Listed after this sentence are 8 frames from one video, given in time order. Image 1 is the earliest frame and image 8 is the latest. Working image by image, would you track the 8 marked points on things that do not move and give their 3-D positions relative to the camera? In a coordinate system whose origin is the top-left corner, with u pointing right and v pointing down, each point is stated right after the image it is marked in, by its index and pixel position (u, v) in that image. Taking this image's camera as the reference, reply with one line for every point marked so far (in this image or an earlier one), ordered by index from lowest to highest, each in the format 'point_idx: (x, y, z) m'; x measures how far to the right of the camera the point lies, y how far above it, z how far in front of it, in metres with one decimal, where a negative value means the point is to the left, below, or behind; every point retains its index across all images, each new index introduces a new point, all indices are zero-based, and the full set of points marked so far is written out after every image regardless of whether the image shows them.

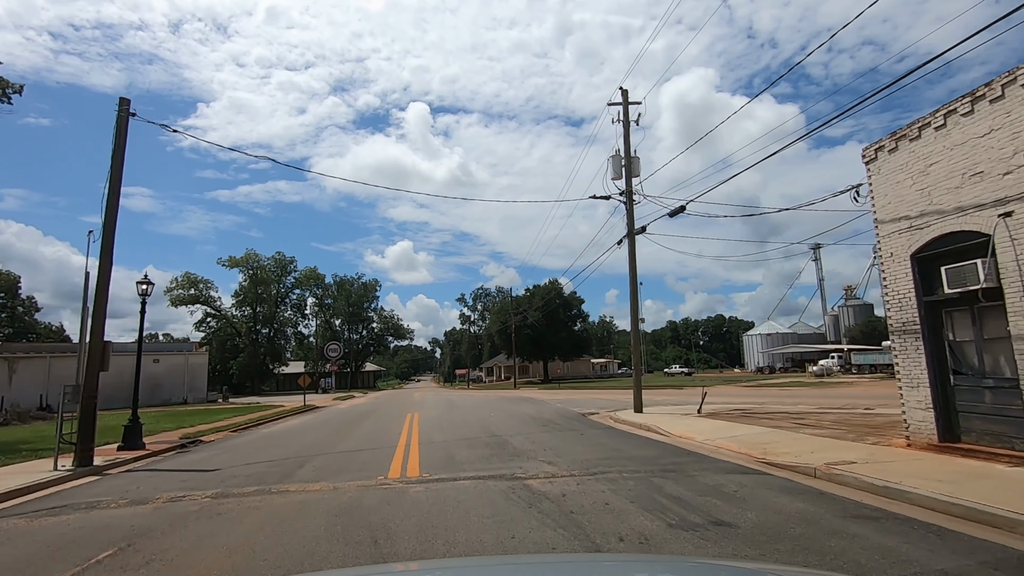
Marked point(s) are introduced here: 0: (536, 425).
0: (+0.8, -4.8, +18.6) m
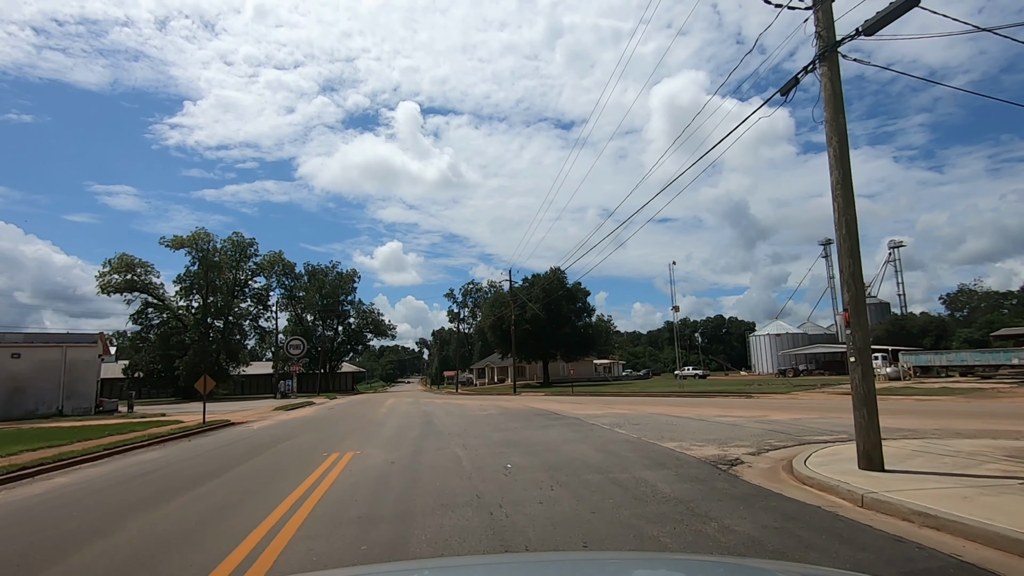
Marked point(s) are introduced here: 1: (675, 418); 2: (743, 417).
0: (+1.7, -2.6, +5.4) m
1: (+5.9, -4.8, +19.6) m
2: (+8.4, -4.7, +19.6) m
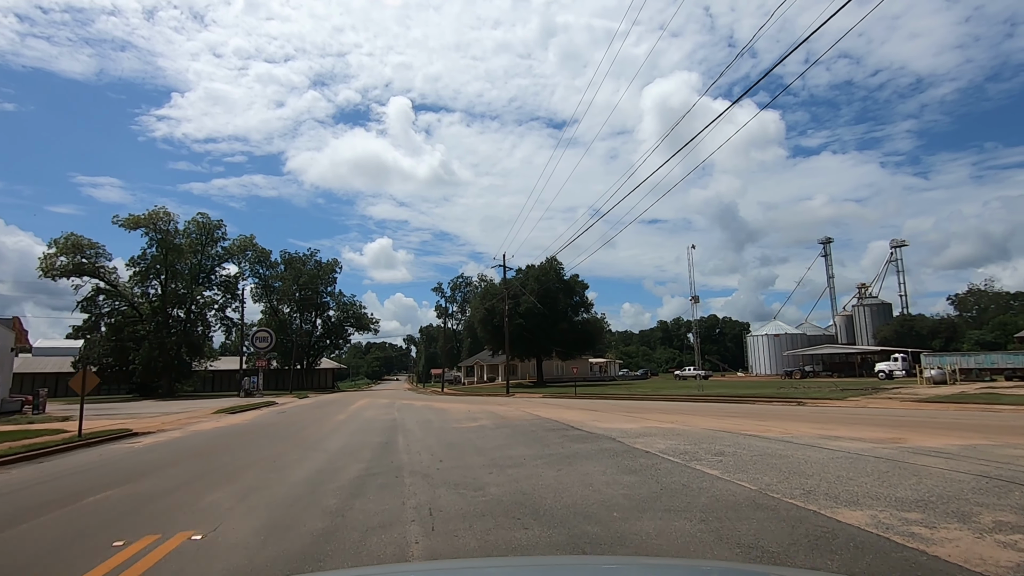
0: (+2.1, -1.5, -1.5) m
1: (+6.0, -3.7, +12.8) m
2: (+8.5, -3.6, +12.8) m
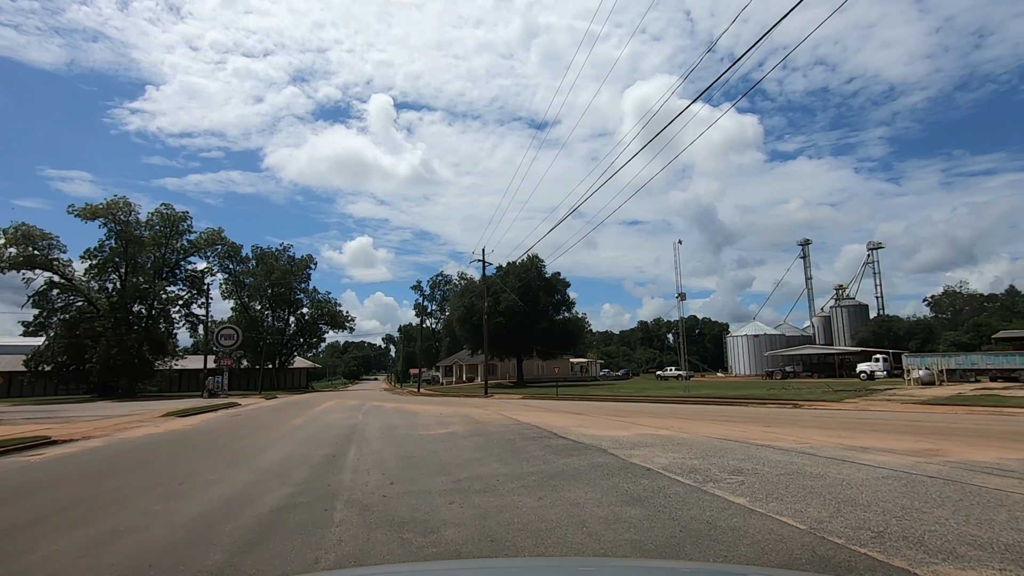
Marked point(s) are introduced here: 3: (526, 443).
0: (+2.1, -1.1, -3.7) m
1: (+5.4, -3.3, +10.8) m
2: (+7.9, -3.3, +10.9) m
3: (+0.4, -3.8, +13.2) m
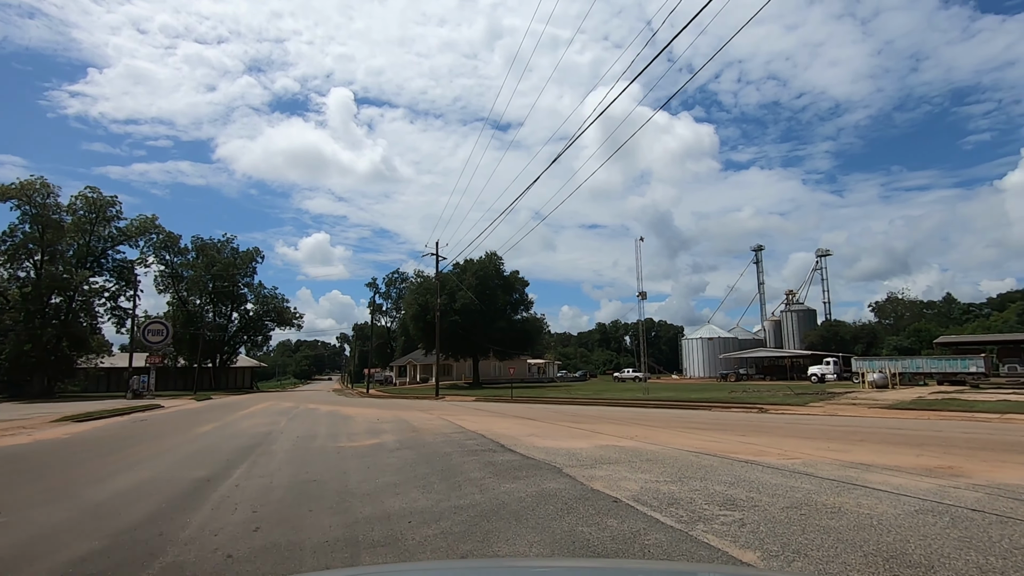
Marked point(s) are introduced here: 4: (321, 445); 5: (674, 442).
0: (+2.1, -0.8, -5.9) m
1: (+4.3, -3.1, +8.7) m
2: (+6.8, -3.1, +9.0) m
3: (-0.9, -3.4, +10.8) m
4: (-4.9, -4.0, +13.6) m
5: (+4.0, -3.8, +13.1) m
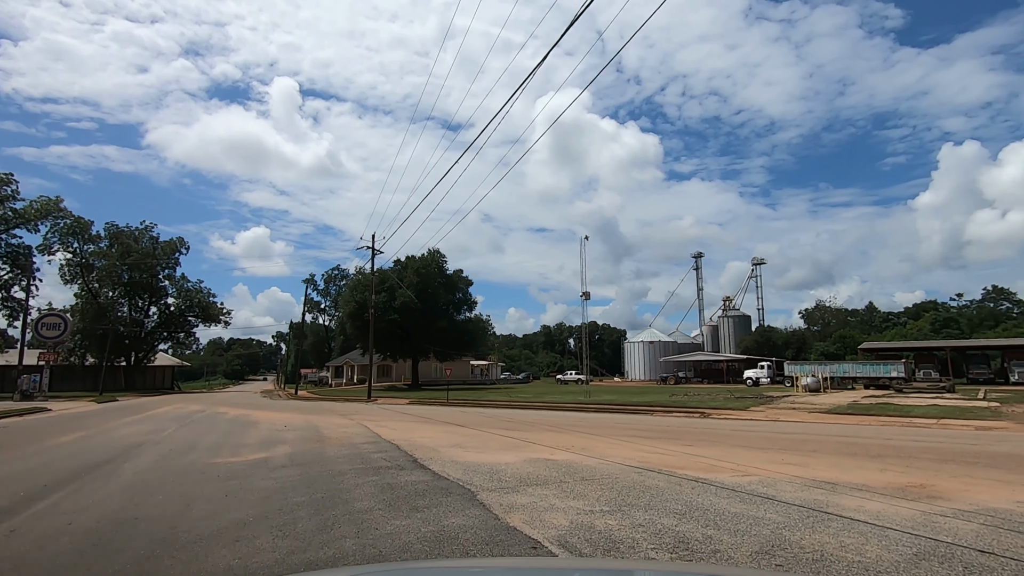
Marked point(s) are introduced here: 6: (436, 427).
0: (+2.3, -0.5, -7.6) m
1: (+3.0, -2.9, +7.2) m
2: (+5.4, -2.9, +7.7) m
3: (-2.5, -3.1, +8.7) m
4: (-6.6, -3.6, +11.2) m
5: (+2.2, -3.6, +11.5) m
6: (-2.6, -4.8, +18.6) m
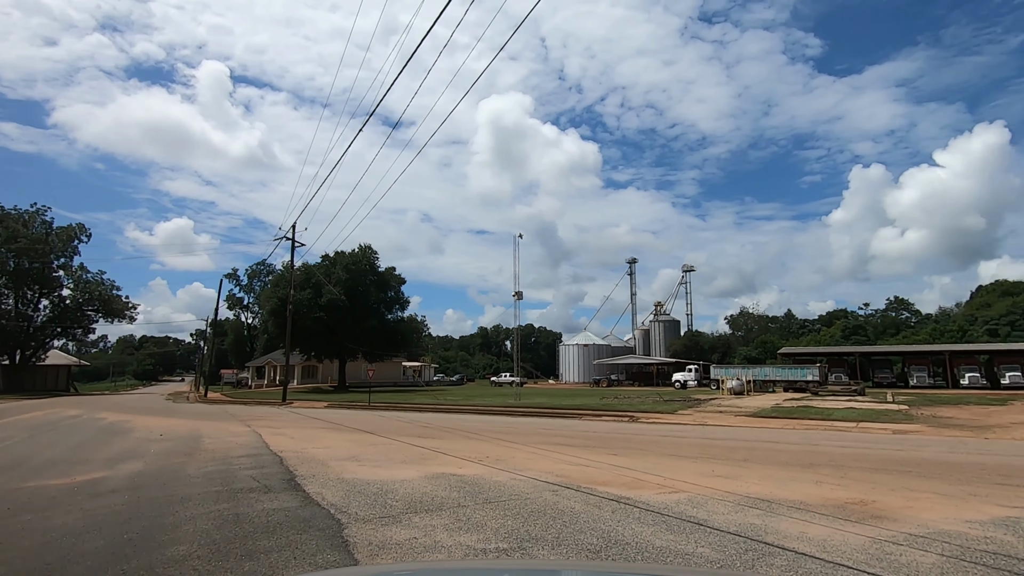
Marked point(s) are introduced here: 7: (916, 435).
0: (+2.7, -0.3, -8.8) m
1: (+1.6, -2.7, +5.9) m
2: (+4.0, -2.8, +6.7) m
3: (-3.9, -2.8, +6.8) m
4: (-8.4, -3.2, +8.8) m
5: (+0.4, -3.4, +10.1) m
6: (-5.3, -4.5, +16.6) m
7: (+12.7, -4.6, +16.8) m
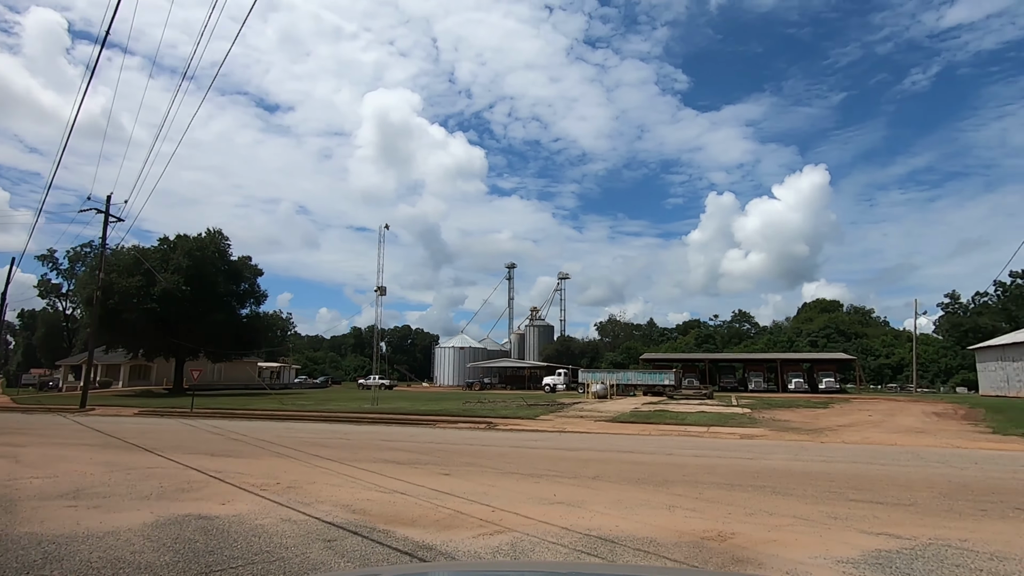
0: (+3.9, 0.0, -10.3) m
1: (-0.5, -2.3, +3.8) m
2: (+1.6, -2.6, +5.1) m
3: (-6.1, -2.3, +3.5) m
4: (-10.9, -2.5, +4.4) m
5: (-2.7, -3.0, +7.6) m
6: (-9.6, -3.9, +12.7) m
7: (+7.8, -4.8, +16.8) m
